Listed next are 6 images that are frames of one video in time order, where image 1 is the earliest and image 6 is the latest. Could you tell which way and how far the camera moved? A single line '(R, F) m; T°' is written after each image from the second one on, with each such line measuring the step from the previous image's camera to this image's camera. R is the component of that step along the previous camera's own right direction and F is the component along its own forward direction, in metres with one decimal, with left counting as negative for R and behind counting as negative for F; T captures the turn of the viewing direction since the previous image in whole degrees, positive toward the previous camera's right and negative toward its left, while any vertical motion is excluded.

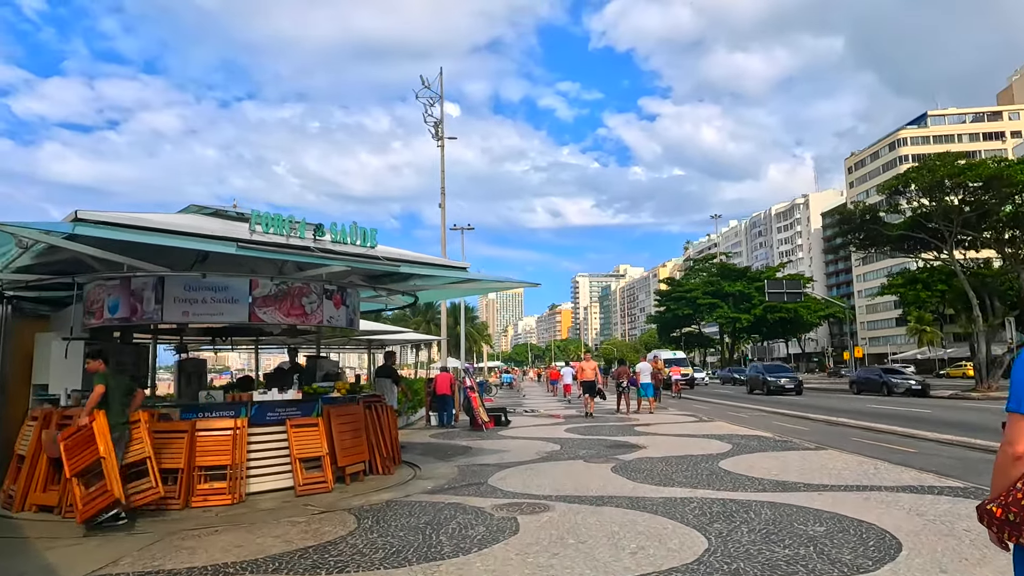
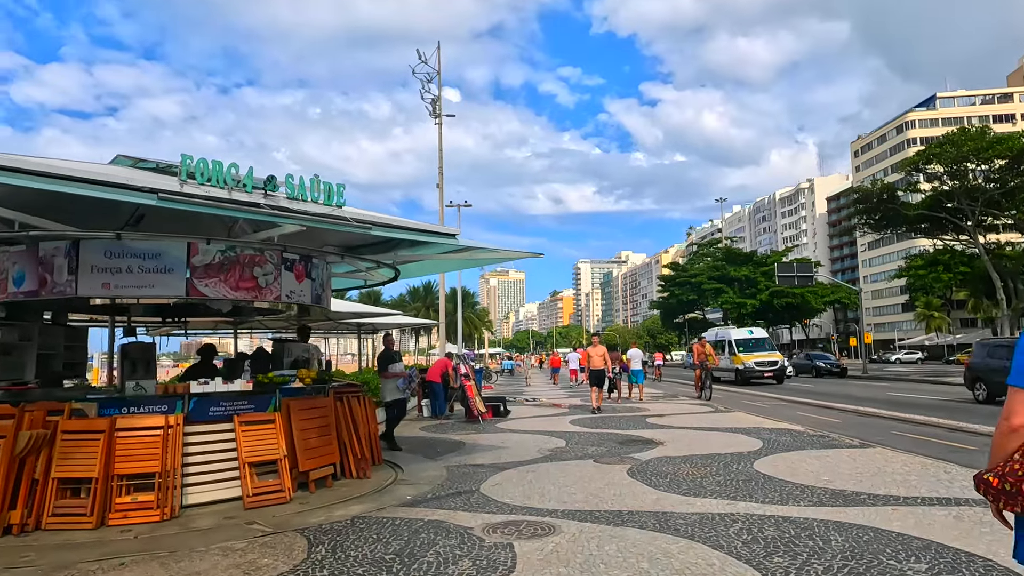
(+0.1, +1.6) m; 0°
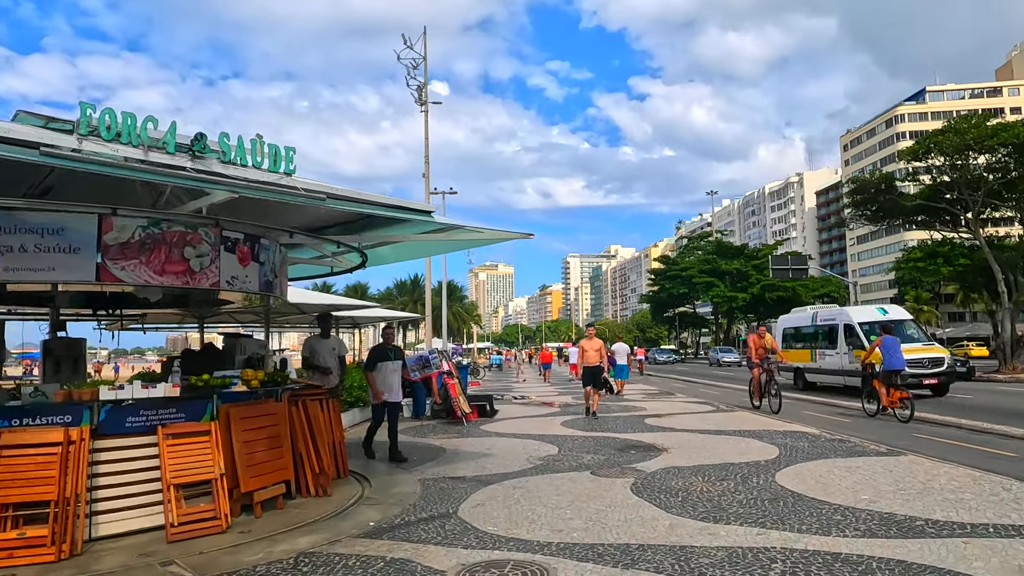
(0.0, +1.2) m; +1°
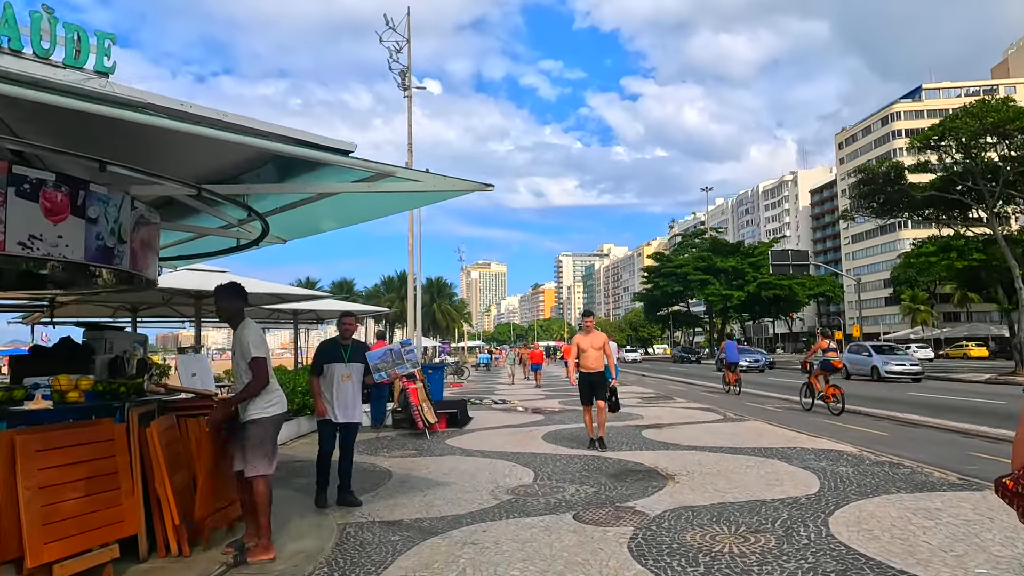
(+0.3, +2.1) m; +1°
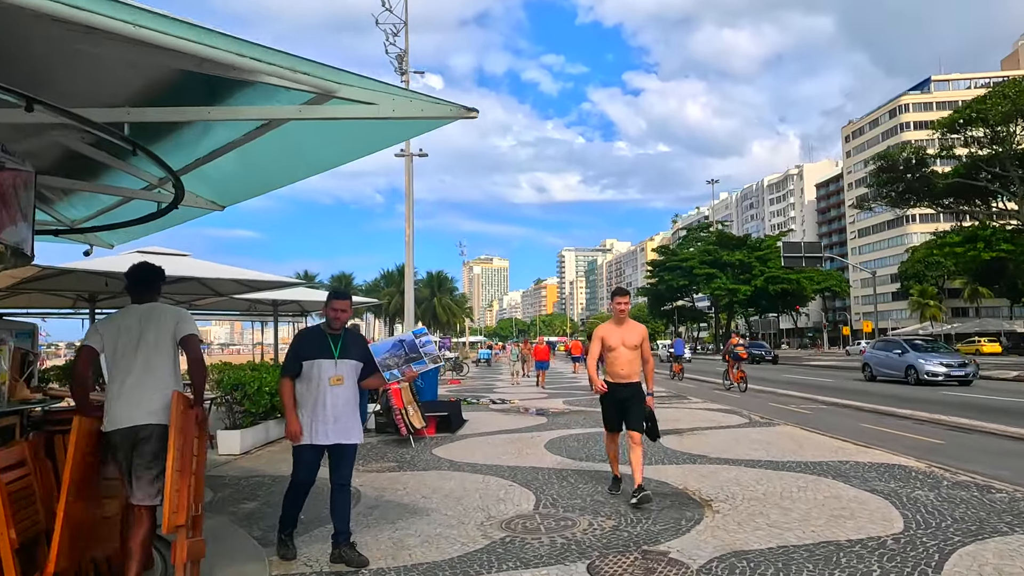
(+0.1, +1.5) m; 0°
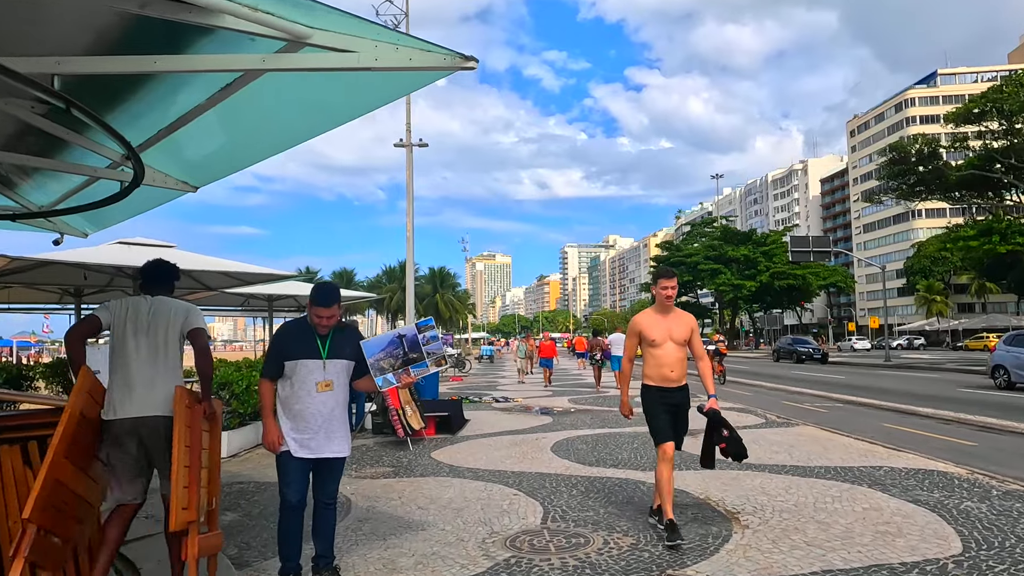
(0.0, +0.6) m; 0°
